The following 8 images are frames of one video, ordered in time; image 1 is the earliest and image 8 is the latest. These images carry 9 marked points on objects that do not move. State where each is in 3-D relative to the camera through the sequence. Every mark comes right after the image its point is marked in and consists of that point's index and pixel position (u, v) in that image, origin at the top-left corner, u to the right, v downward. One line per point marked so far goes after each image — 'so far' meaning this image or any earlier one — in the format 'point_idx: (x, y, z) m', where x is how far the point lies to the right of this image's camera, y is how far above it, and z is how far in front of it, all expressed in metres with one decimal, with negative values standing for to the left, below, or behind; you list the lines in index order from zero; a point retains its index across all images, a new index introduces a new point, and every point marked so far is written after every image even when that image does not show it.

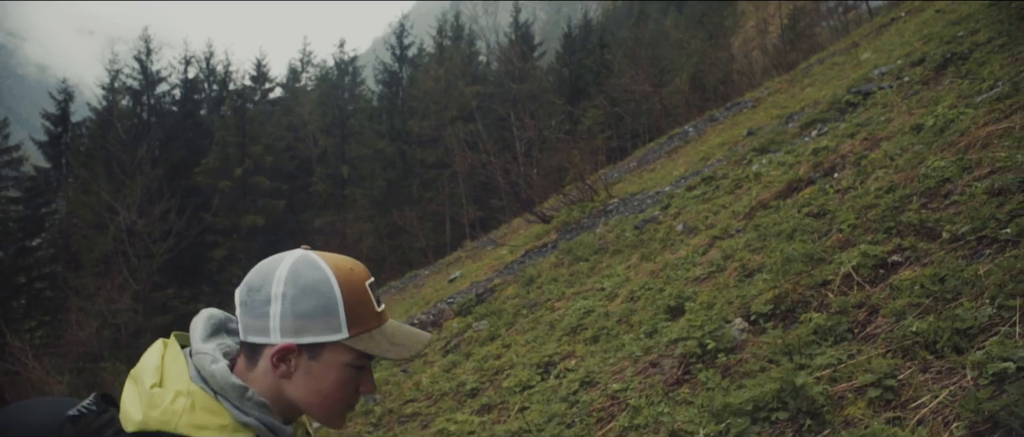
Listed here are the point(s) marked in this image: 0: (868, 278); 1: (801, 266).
0: (+2.1, -0.4, +3.9) m
1: (+1.9, -0.3, +4.6) m
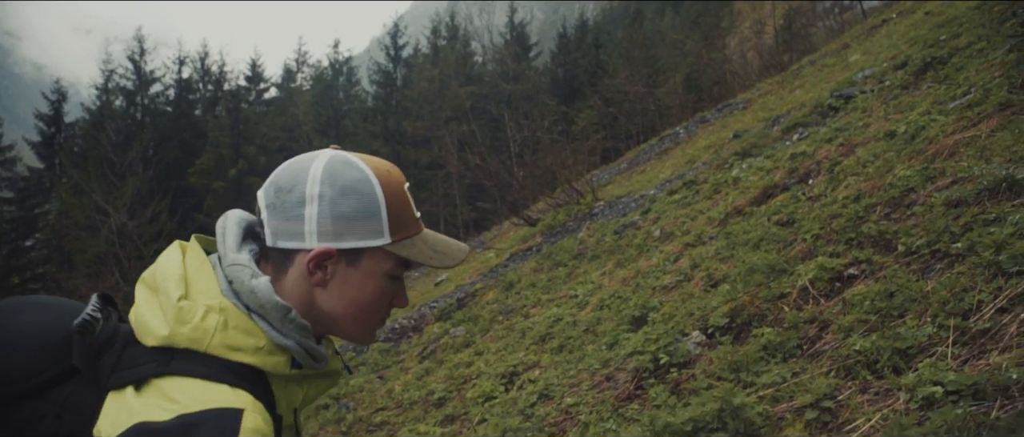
0: (+1.8, -0.4, +3.9) m
1: (+1.7, -0.4, +4.5) m
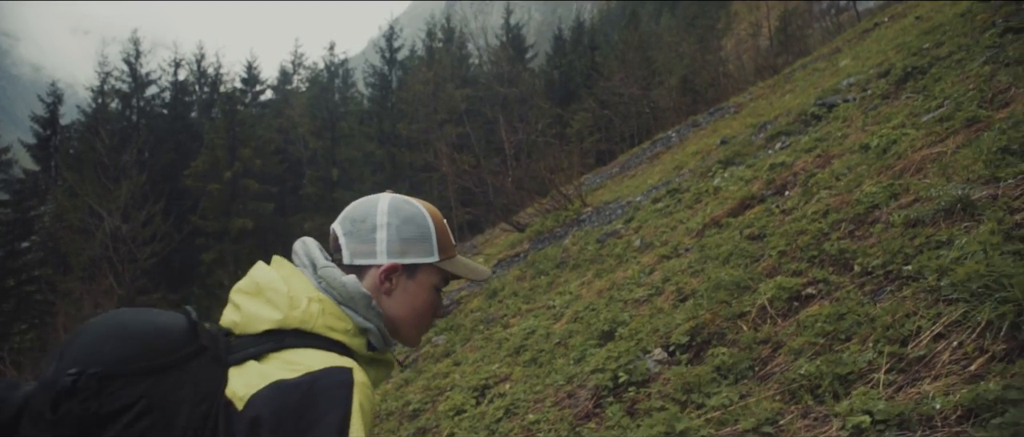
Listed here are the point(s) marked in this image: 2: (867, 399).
0: (+1.6, -0.5, +3.9) m
1: (+1.4, -0.5, +4.6) m
2: (+1.4, -0.7, +2.6) m
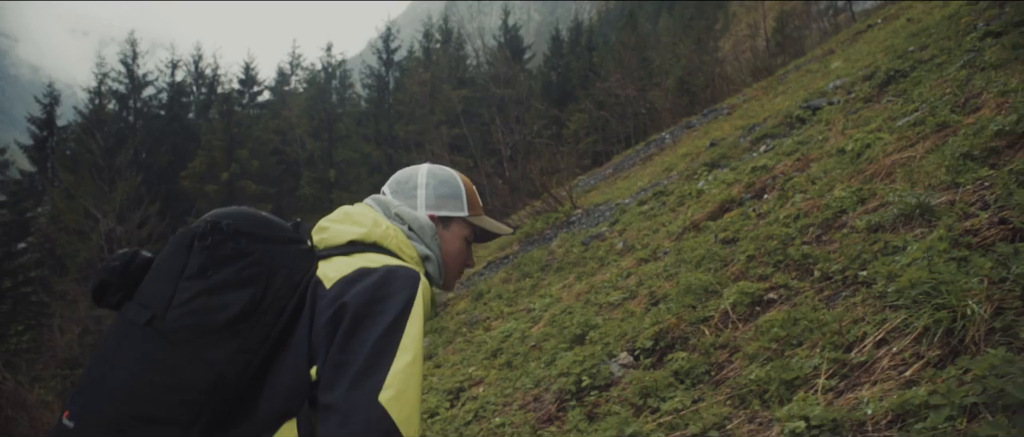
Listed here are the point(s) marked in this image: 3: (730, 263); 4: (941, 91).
0: (+1.4, -0.6, +4.0) m
1: (+1.2, -0.6, +4.6) m
2: (+1.1, -0.7, +2.6) m
3: (+1.7, -0.3, +5.1) m
4: (+4.6, +1.4, +7.2) m
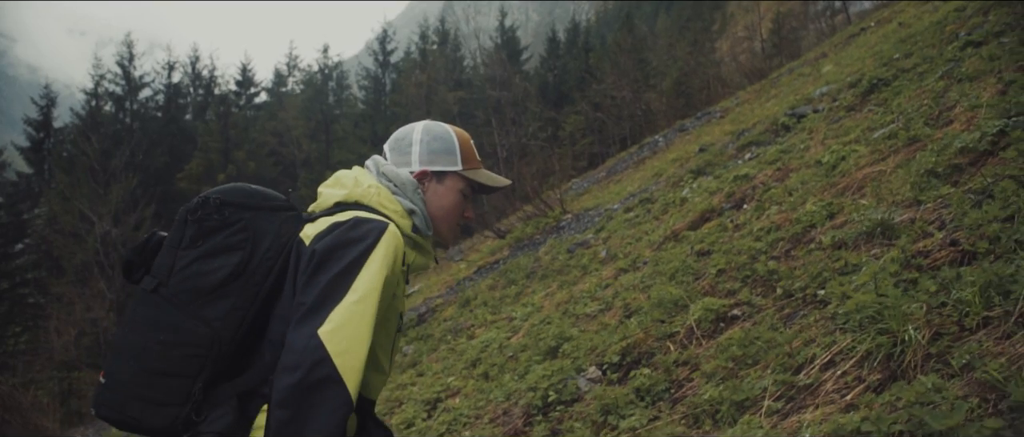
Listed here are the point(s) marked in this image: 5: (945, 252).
0: (+1.2, -0.7, +4.1) m
1: (+1.0, -0.7, +4.7) m
2: (+1.0, -0.8, +2.7) m
3: (+1.5, -0.4, +5.2) m
4: (+4.4, +1.3, +7.3) m
5: (+2.1, -0.2, +3.3) m
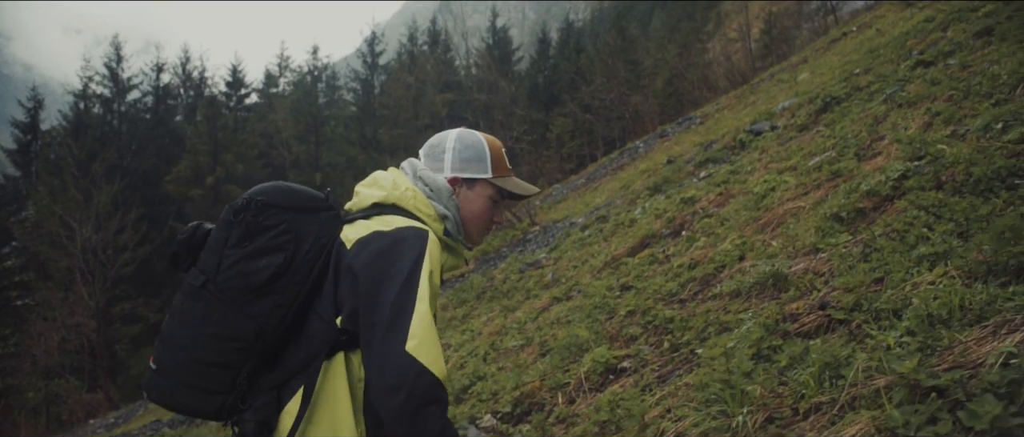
0: (+0.5, -1.0, +4.0) m
1: (+0.3, -1.0, +4.6) m
2: (+0.3, -1.1, +2.6) m
3: (+0.8, -0.7, +5.1) m
4: (+3.7, +1.0, +7.2) m
5: (+1.4, -0.5, +3.2) m
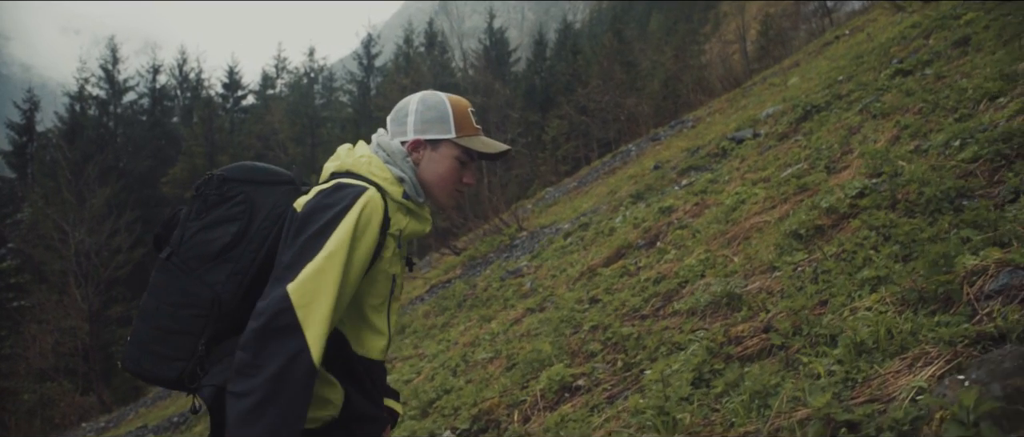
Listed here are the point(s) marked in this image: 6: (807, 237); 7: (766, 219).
0: (+0.2, -1.1, +4.0) m
1: (+0.1, -1.1, +4.6) m
2: (0.0, -1.3, +2.6) m
3: (+0.5, -0.9, +5.1) m
4: (+3.5, +0.9, +7.3) m
5: (+1.2, -0.6, +3.2) m
6: (+1.9, -0.1, +4.4) m
7: (+2.0, 0.0, +5.3) m
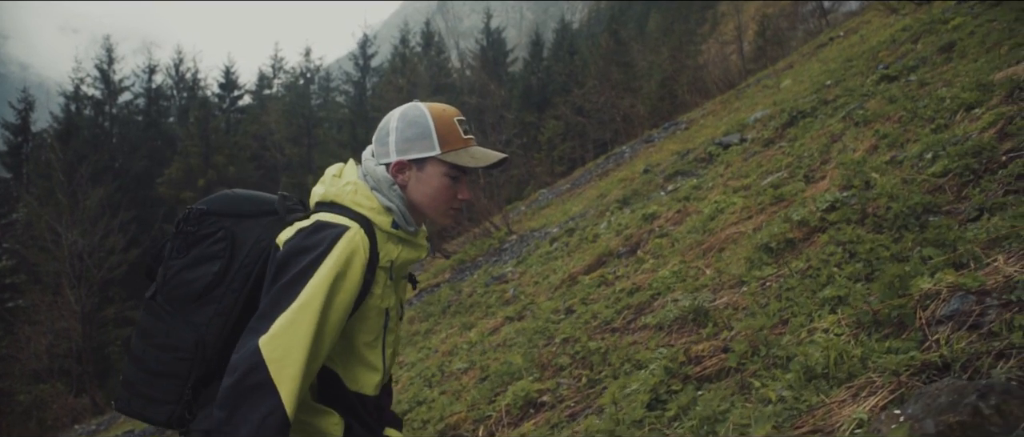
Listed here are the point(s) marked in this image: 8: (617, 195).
0: (0.0, -1.2, +4.0) m
1: (-0.1, -1.2, +4.6) m
2: (-0.2, -1.3, +2.6) m
3: (+0.3, -0.9, +5.1) m
4: (+3.2, +0.8, +7.2) m
5: (+1.0, -0.7, +3.2) m
6: (+1.7, -0.2, +4.4) m
7: (+1.8, -0.1, +5.2) m
8: (+2.0, +0.5, +12.6) m
